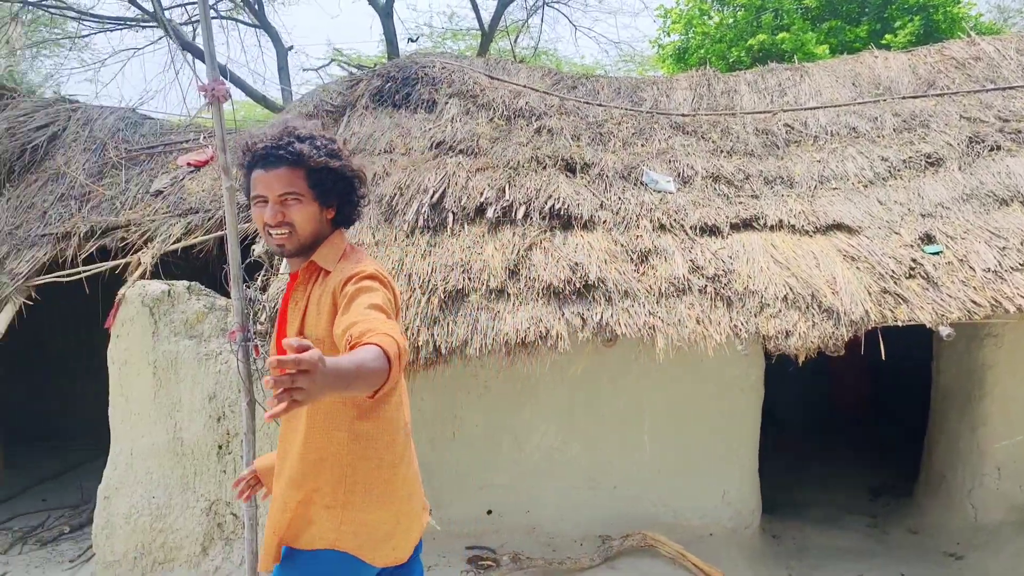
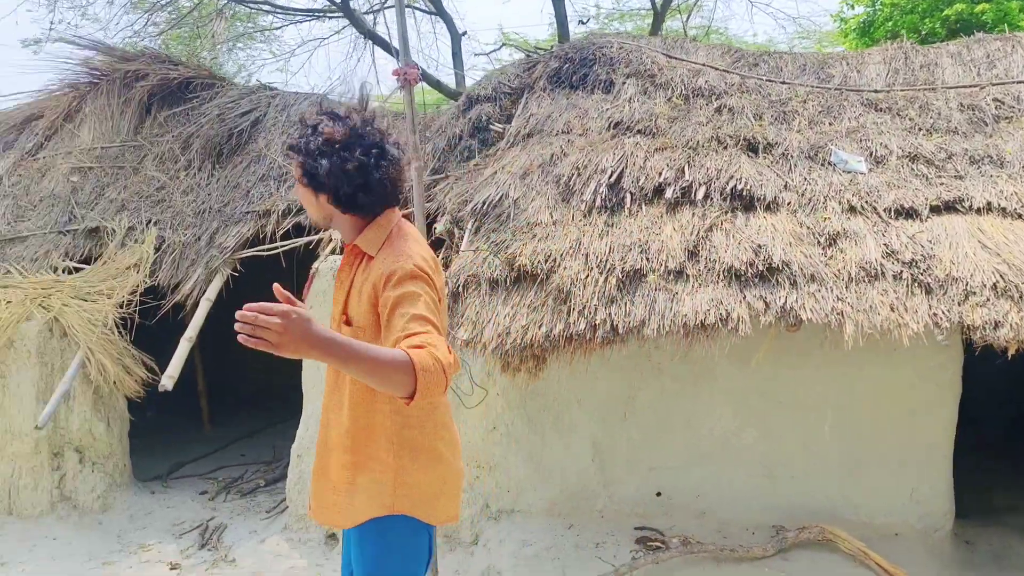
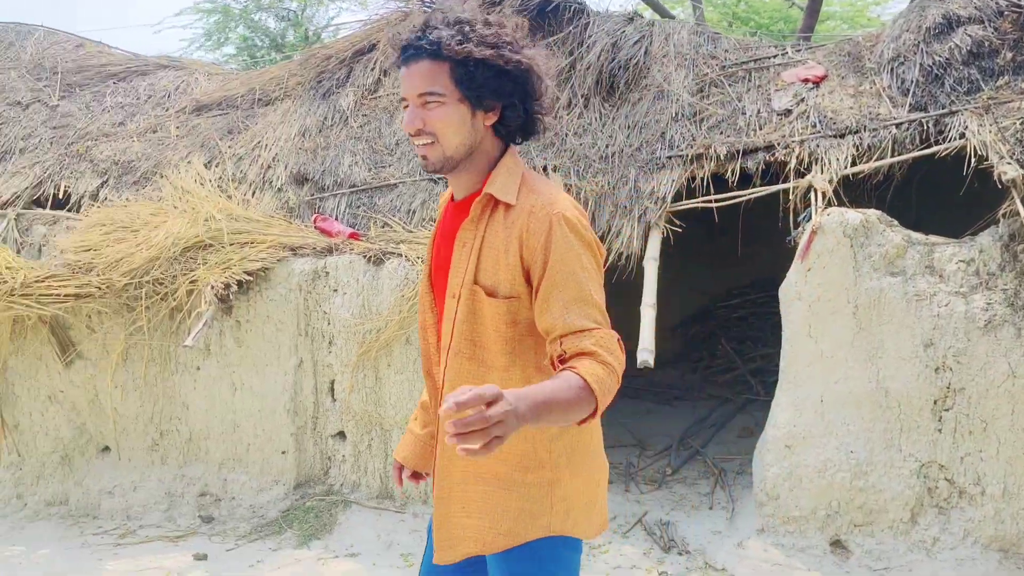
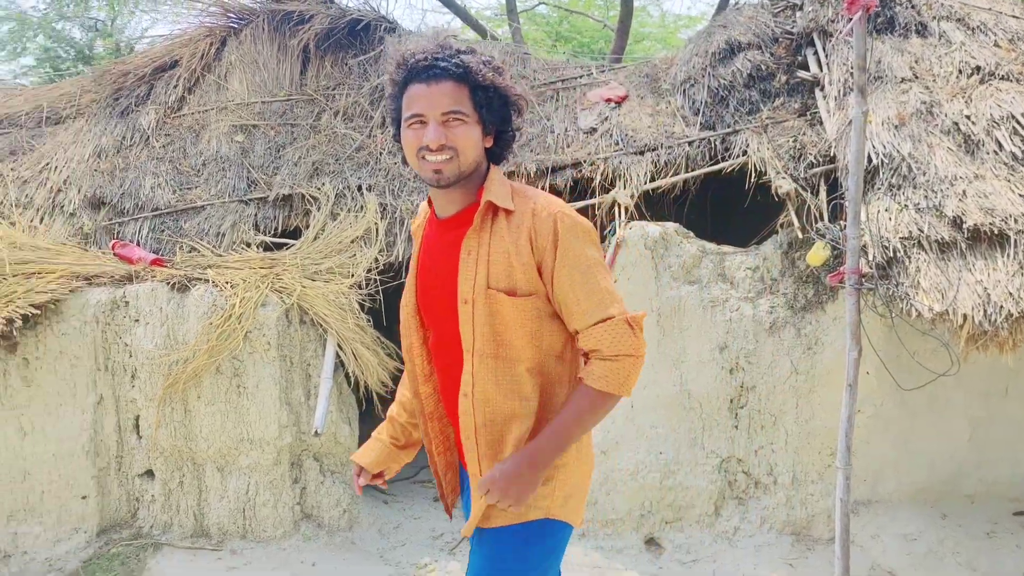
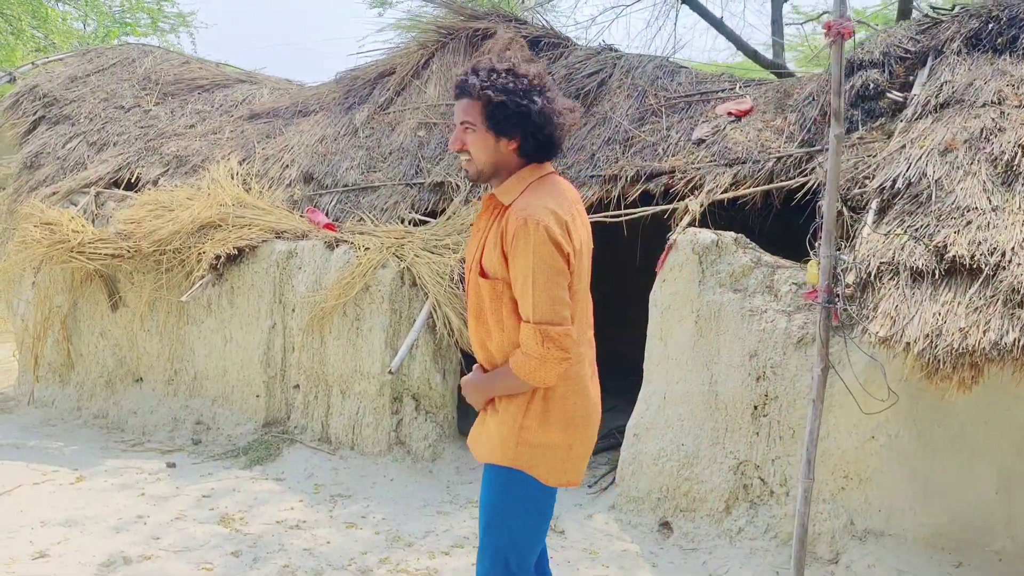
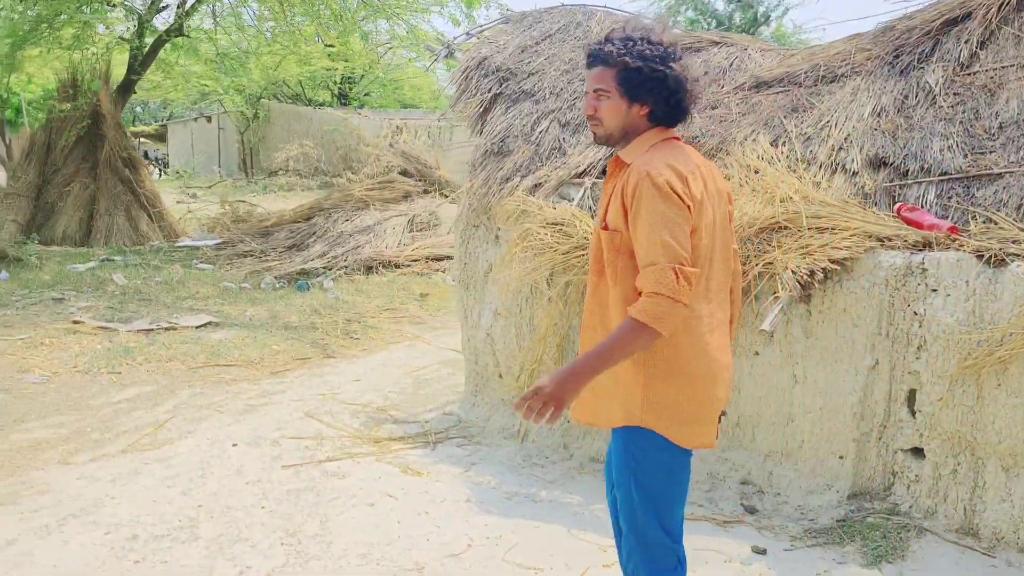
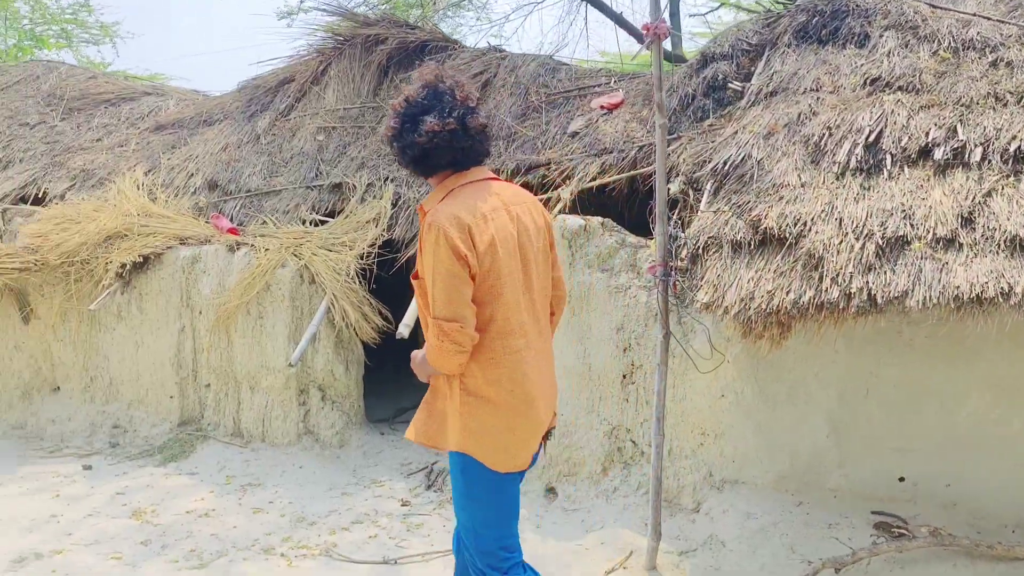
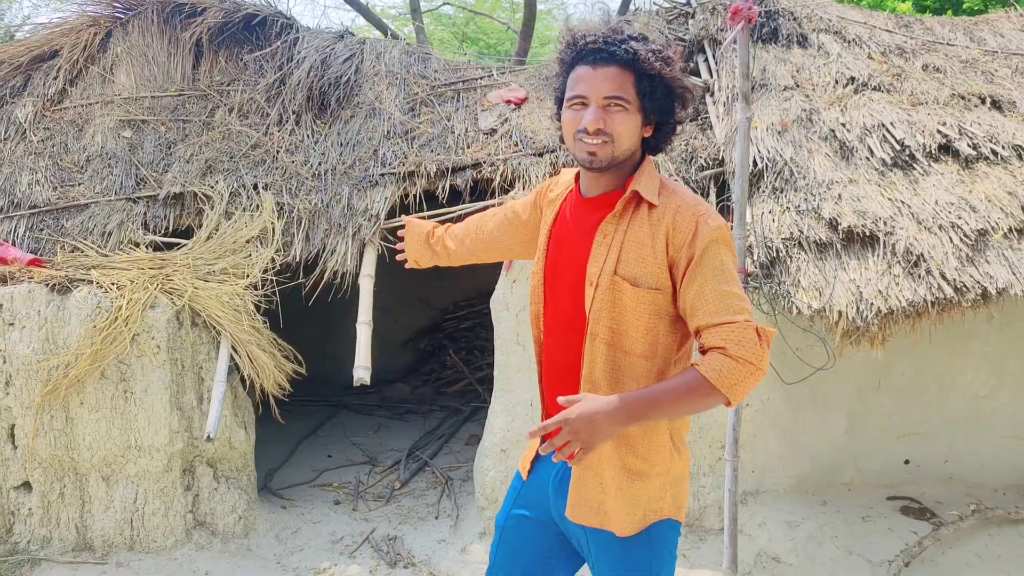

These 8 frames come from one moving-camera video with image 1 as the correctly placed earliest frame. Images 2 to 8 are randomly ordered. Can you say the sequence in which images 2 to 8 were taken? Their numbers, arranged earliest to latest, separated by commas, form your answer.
2, 7, 5, 8, 4, 3, 6
